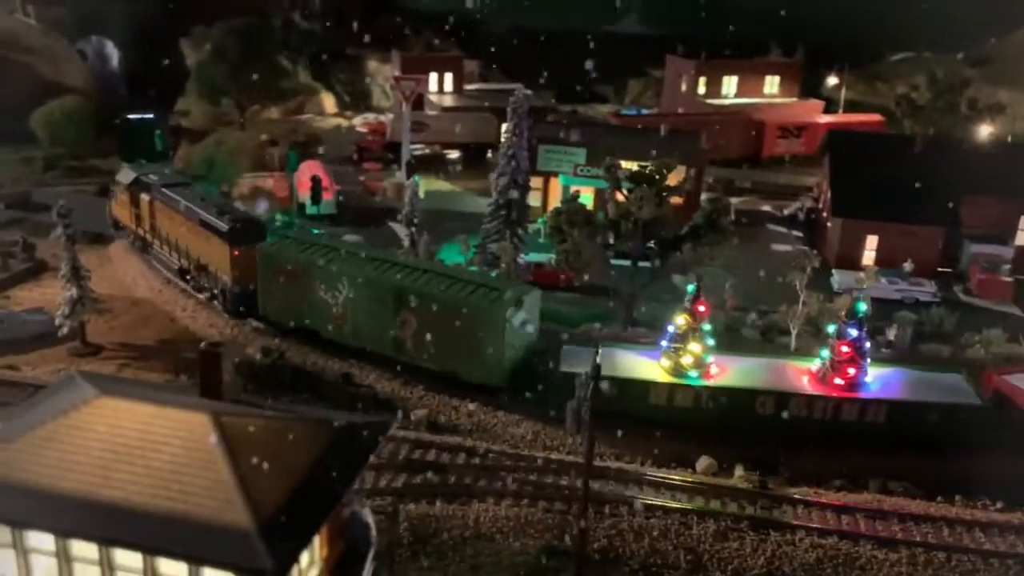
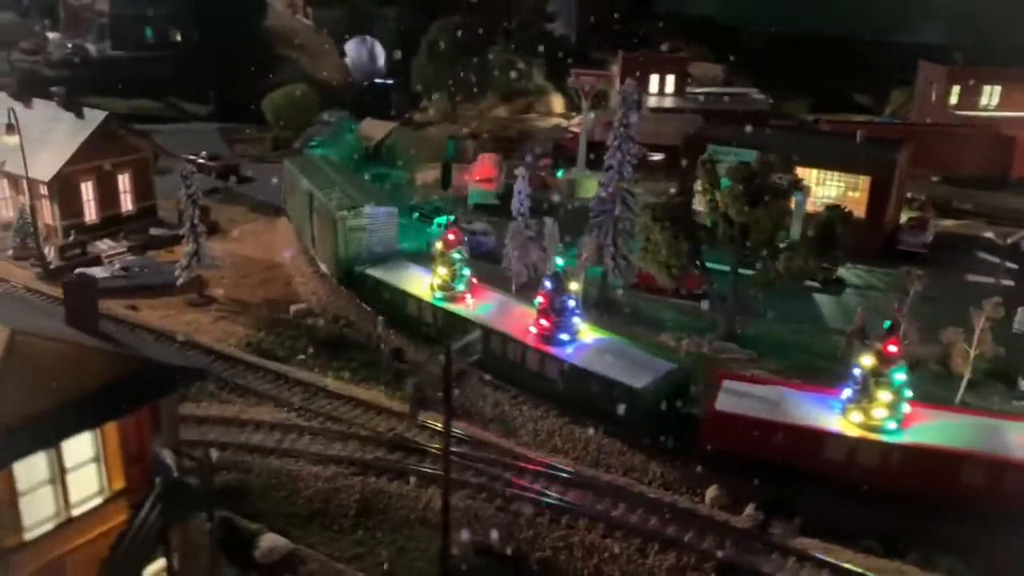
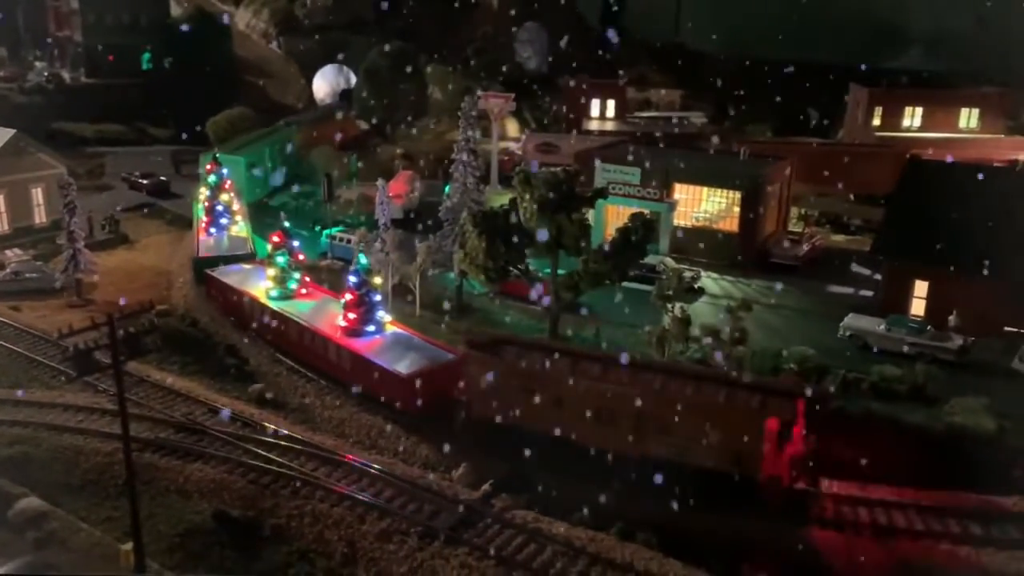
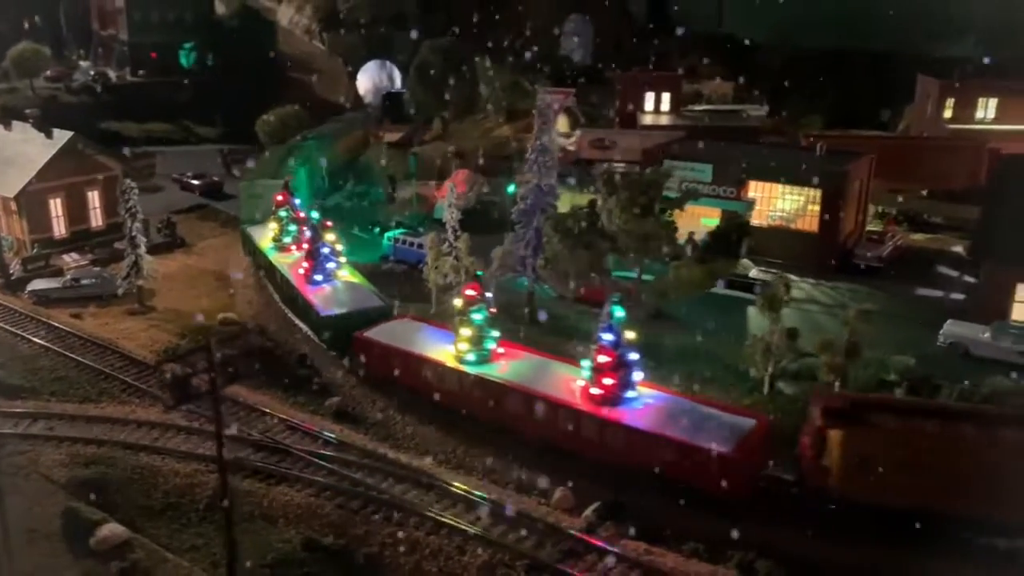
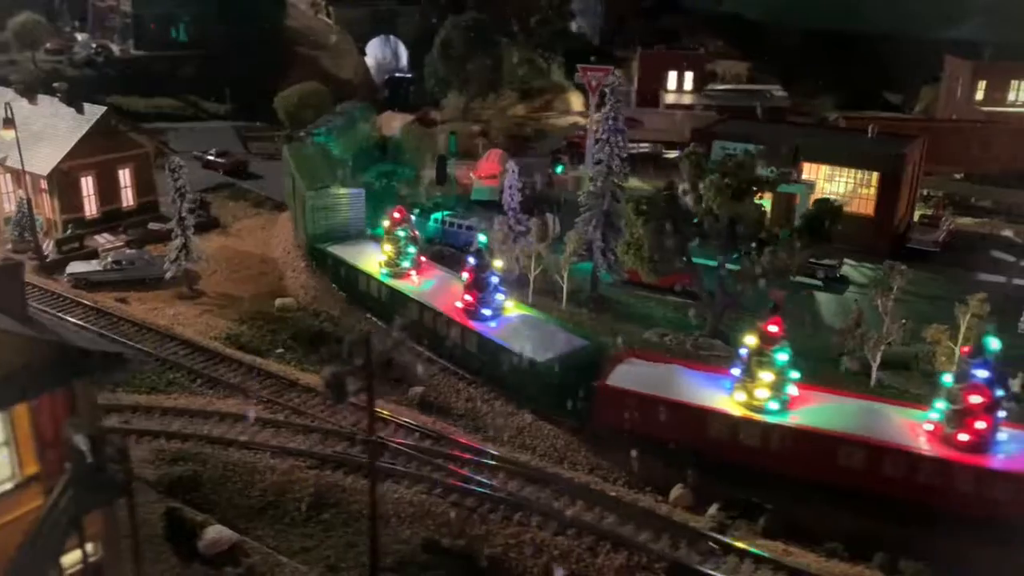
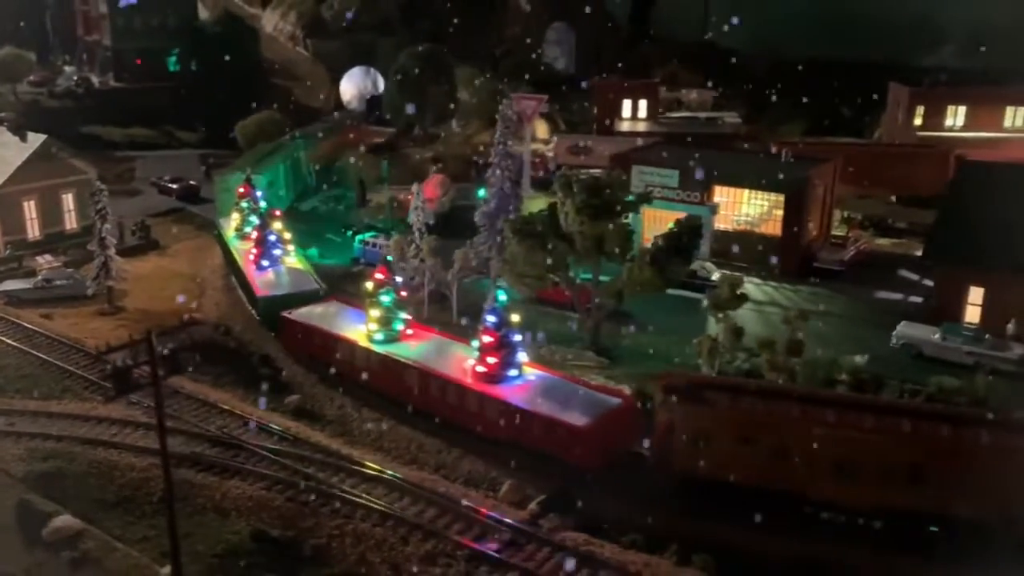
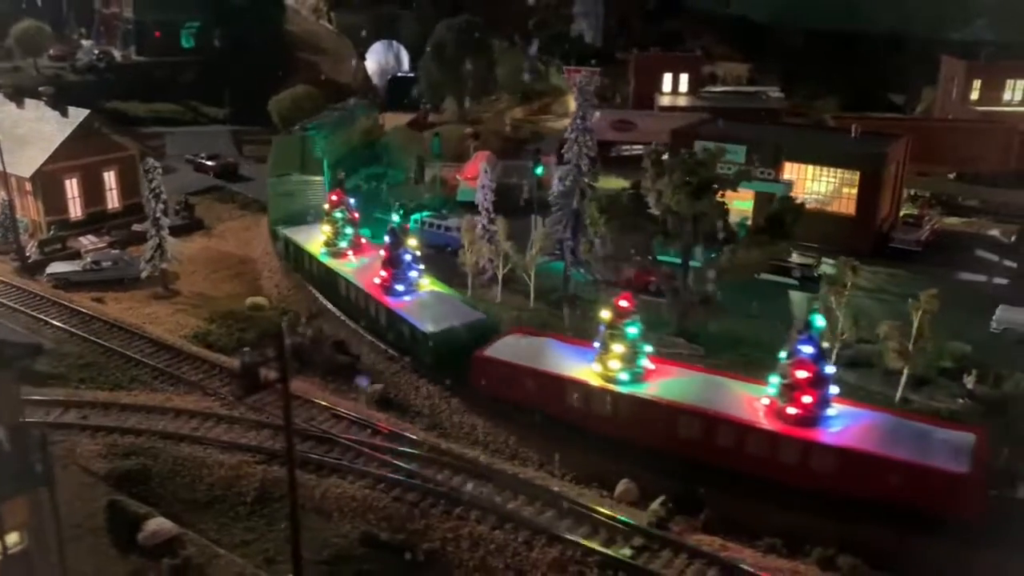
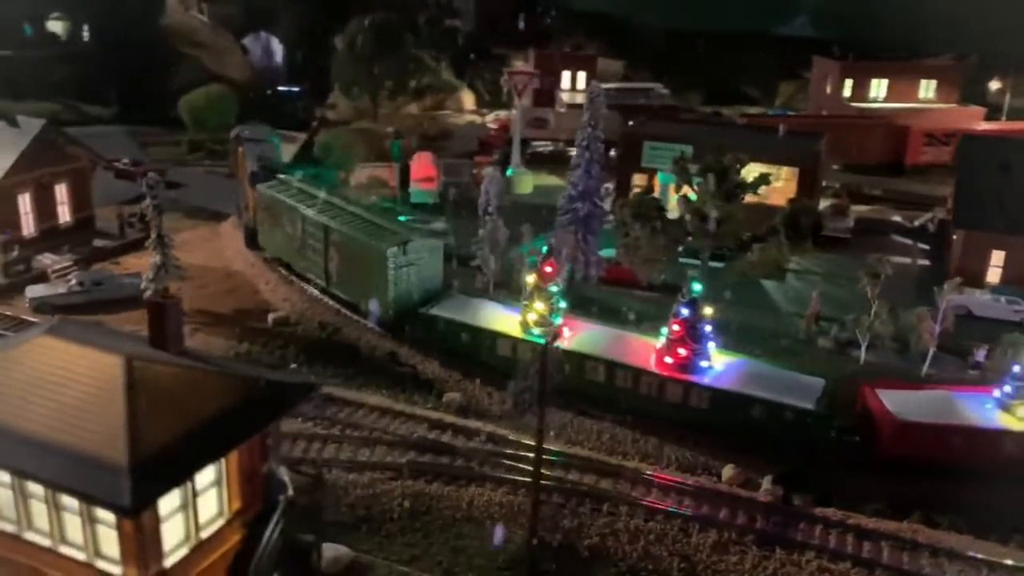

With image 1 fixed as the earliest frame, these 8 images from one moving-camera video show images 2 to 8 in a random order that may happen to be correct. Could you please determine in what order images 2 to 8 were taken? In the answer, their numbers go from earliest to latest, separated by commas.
8, 2, 5, 7, 4, 6, 3
